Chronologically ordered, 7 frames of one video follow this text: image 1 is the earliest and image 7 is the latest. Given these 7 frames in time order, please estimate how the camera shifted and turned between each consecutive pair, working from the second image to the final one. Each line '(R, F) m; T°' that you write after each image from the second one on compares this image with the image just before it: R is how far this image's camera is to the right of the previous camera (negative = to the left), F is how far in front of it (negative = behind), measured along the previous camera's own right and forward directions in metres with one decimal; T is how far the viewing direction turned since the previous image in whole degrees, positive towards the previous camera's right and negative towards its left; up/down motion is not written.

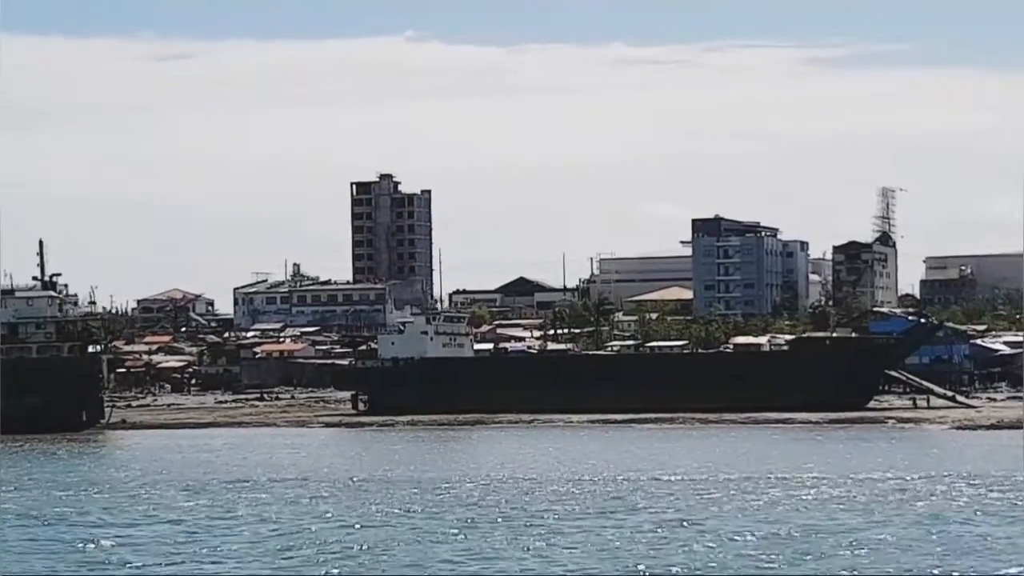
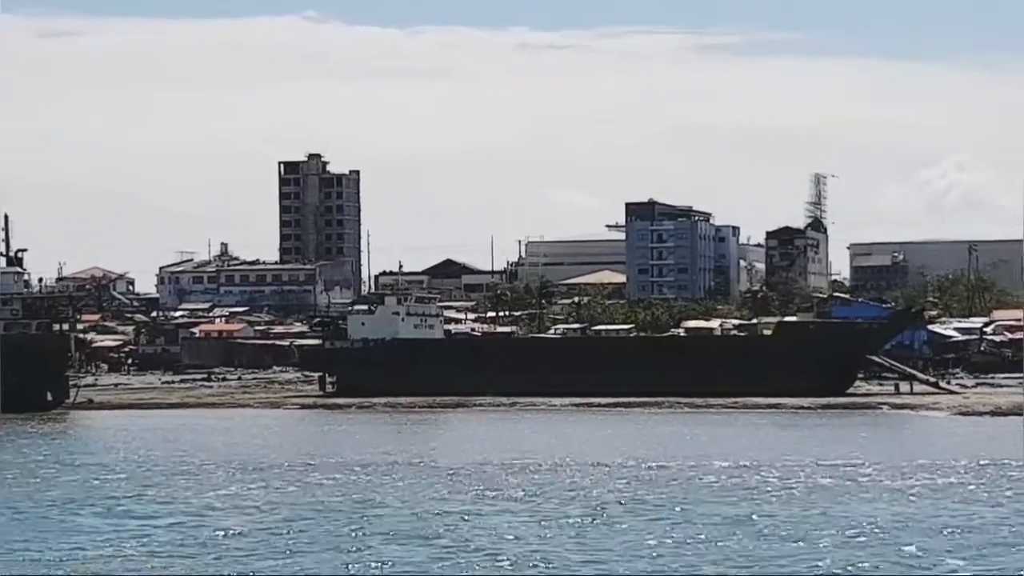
(-1.7, +0.7) m; +3°
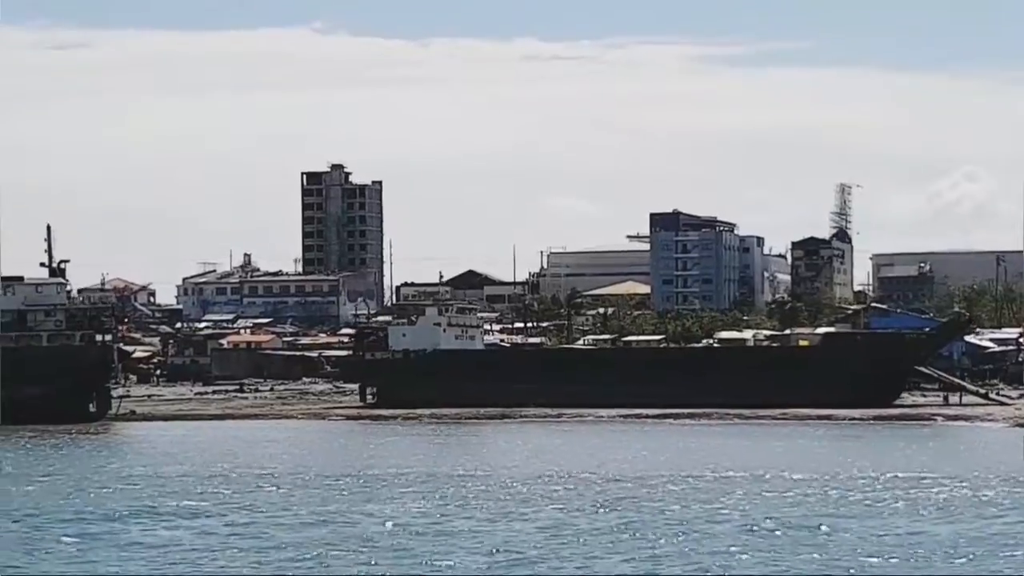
(-0.7, +0.3) m; 0°
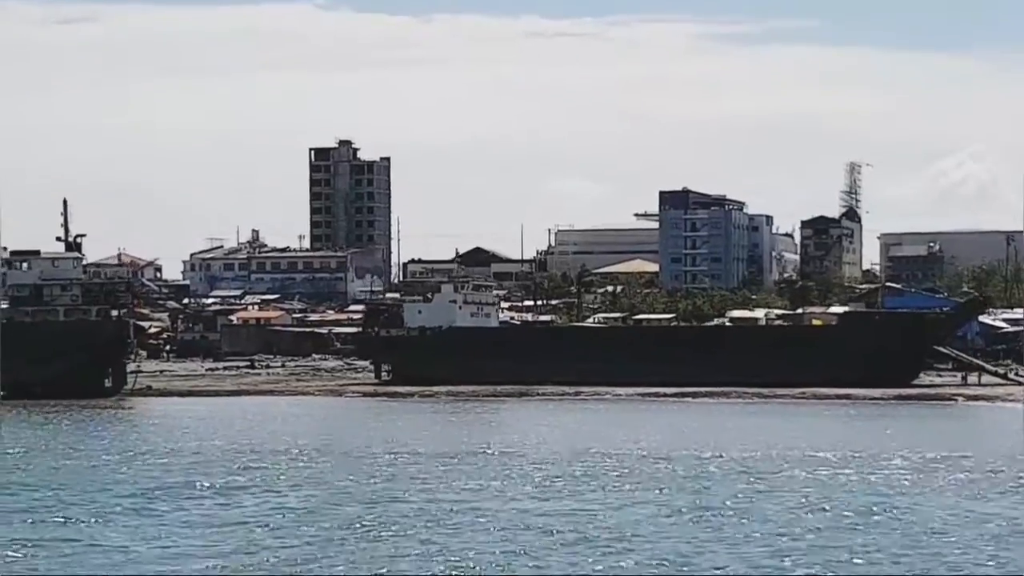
(-0.3, +0.2) m; 0°
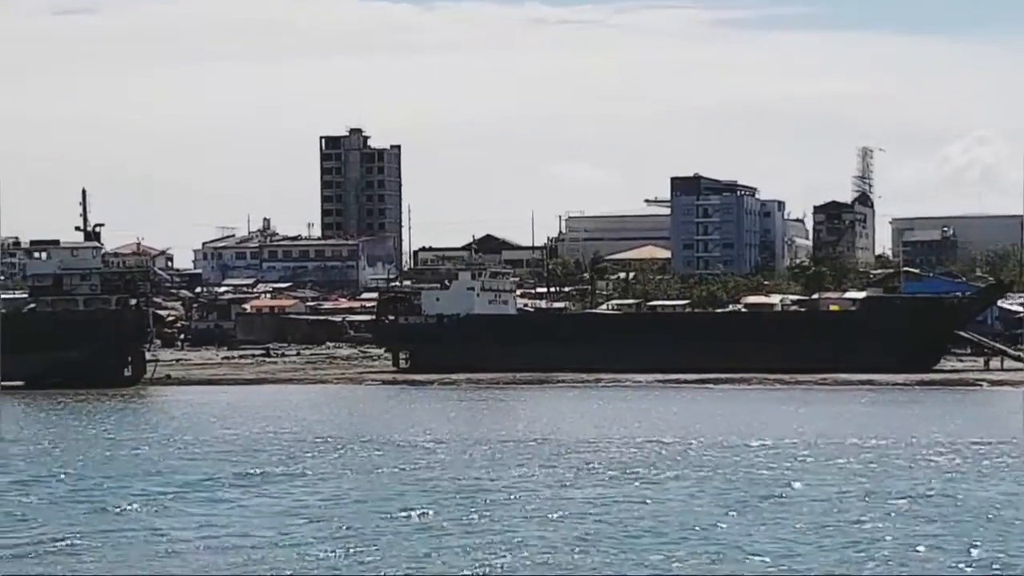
(-0.3, +0.1) m; 0°
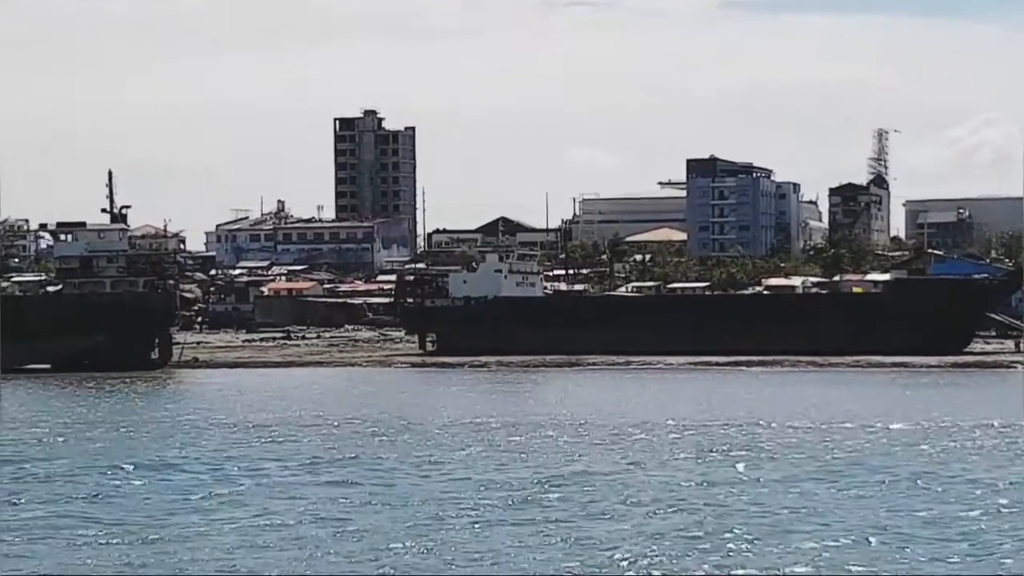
(-0.5, +0.2) m; 0°
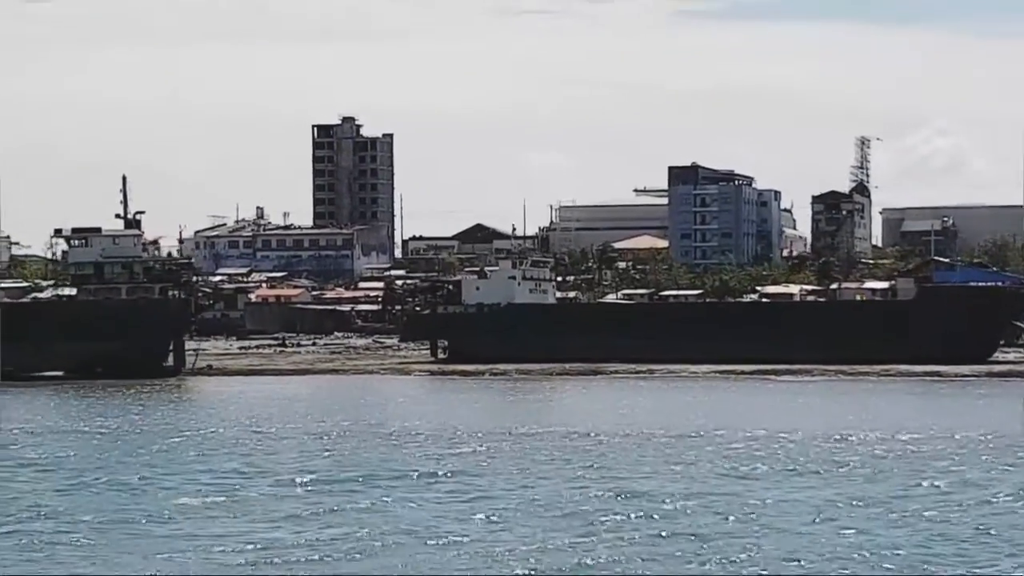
(-1.3, +0.5) m; +1°
